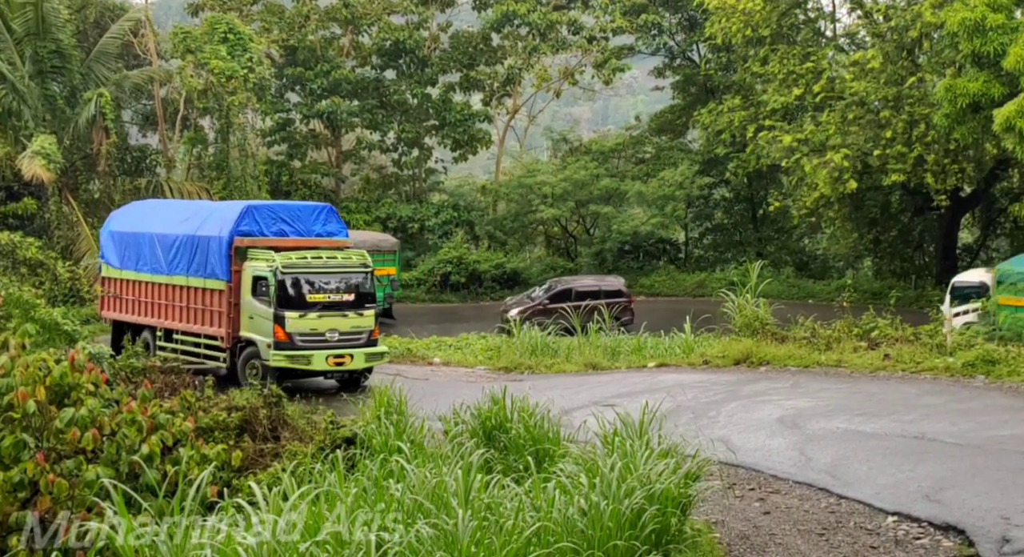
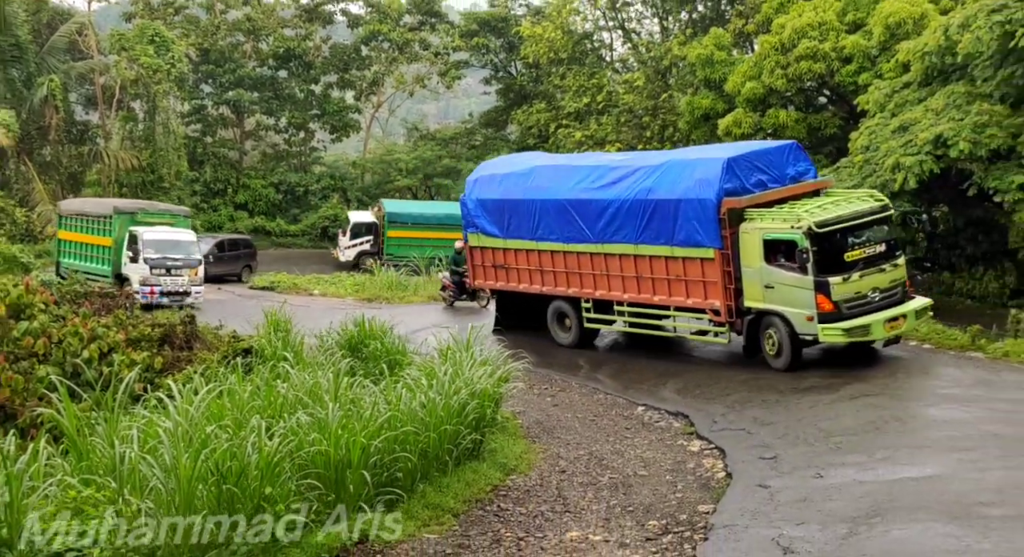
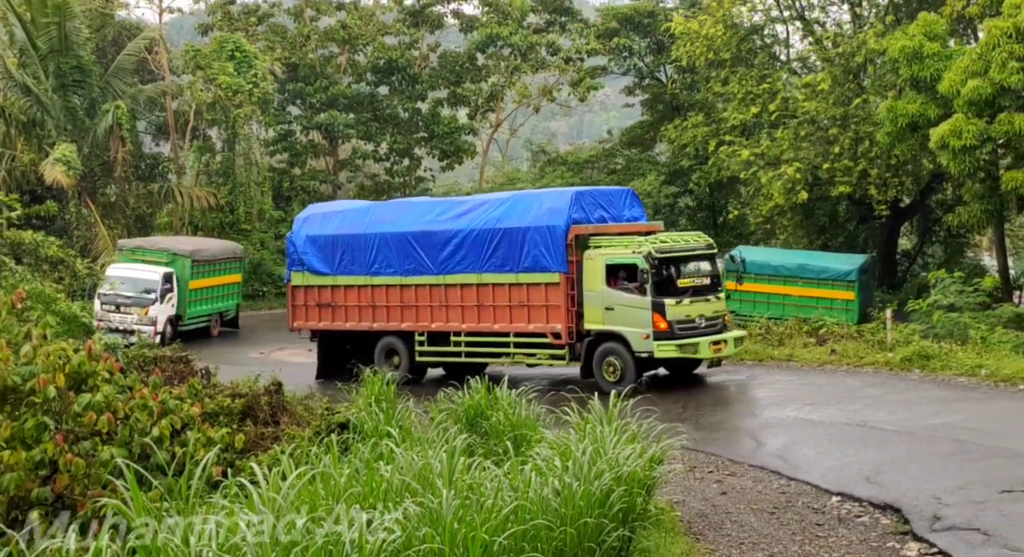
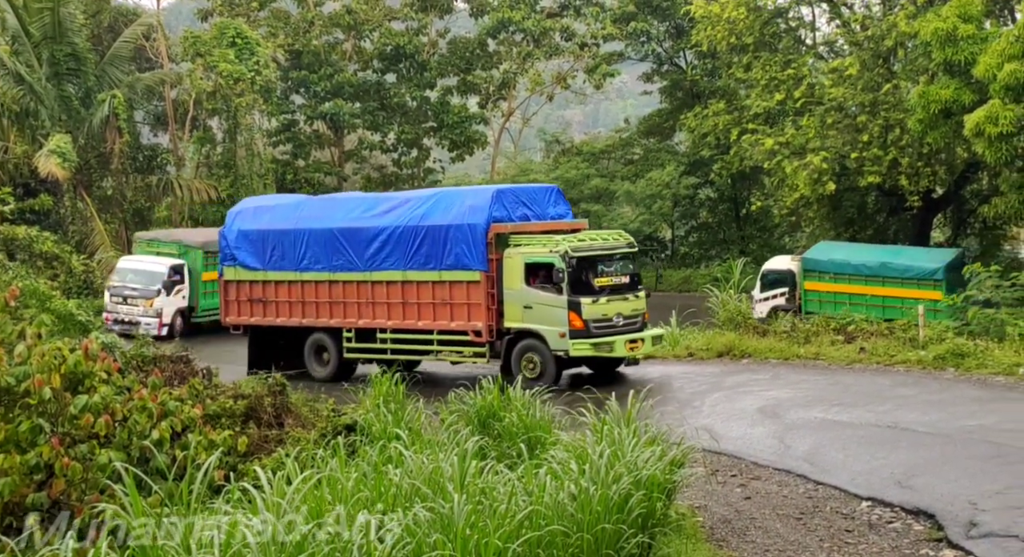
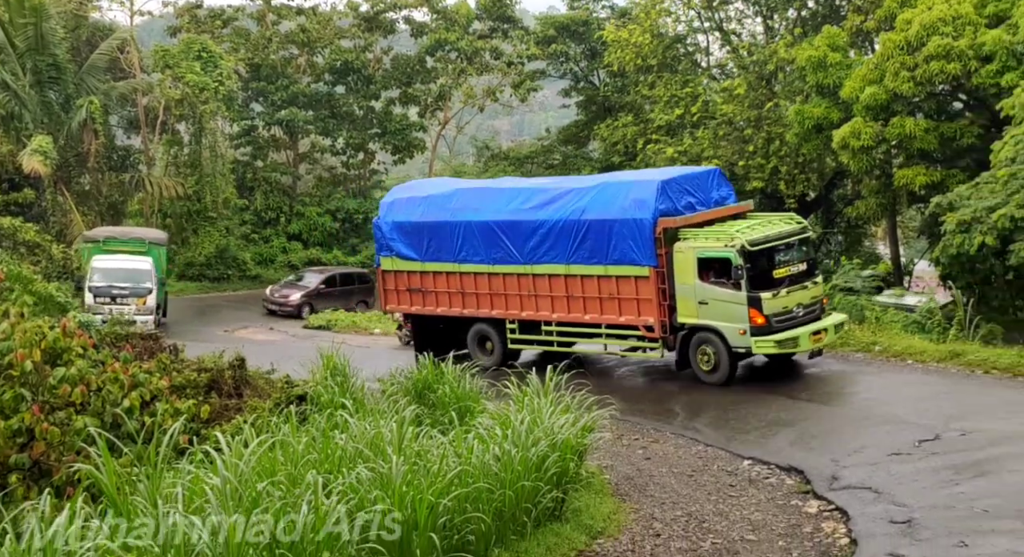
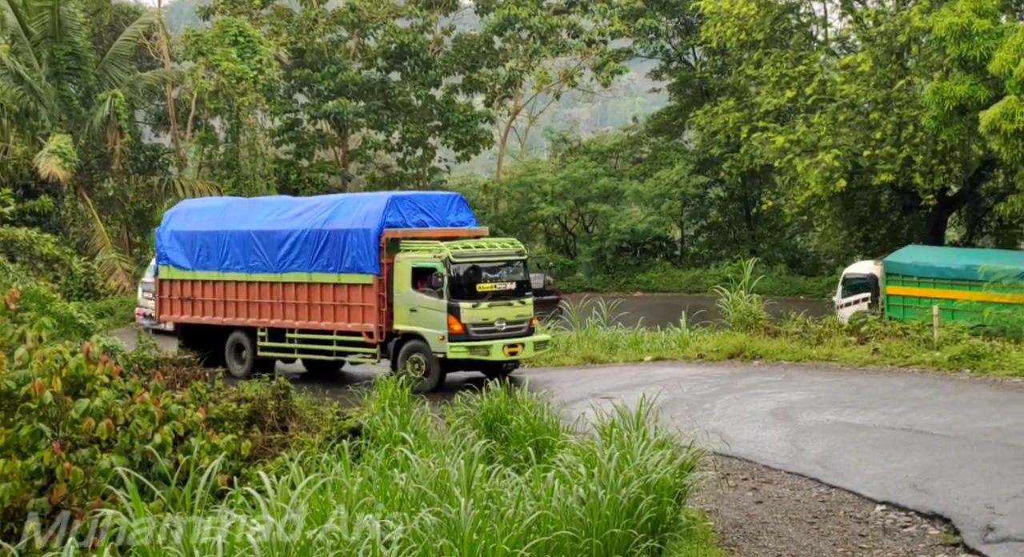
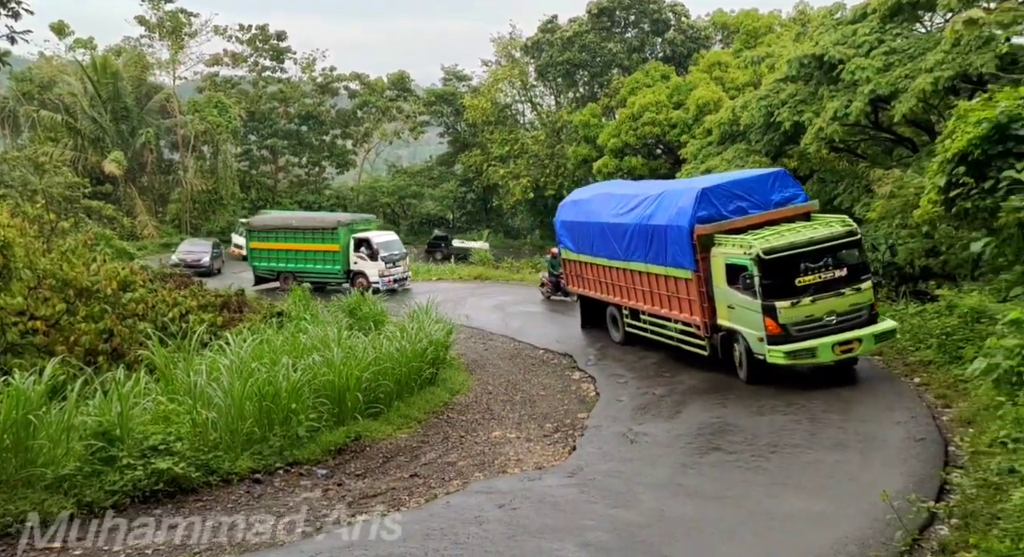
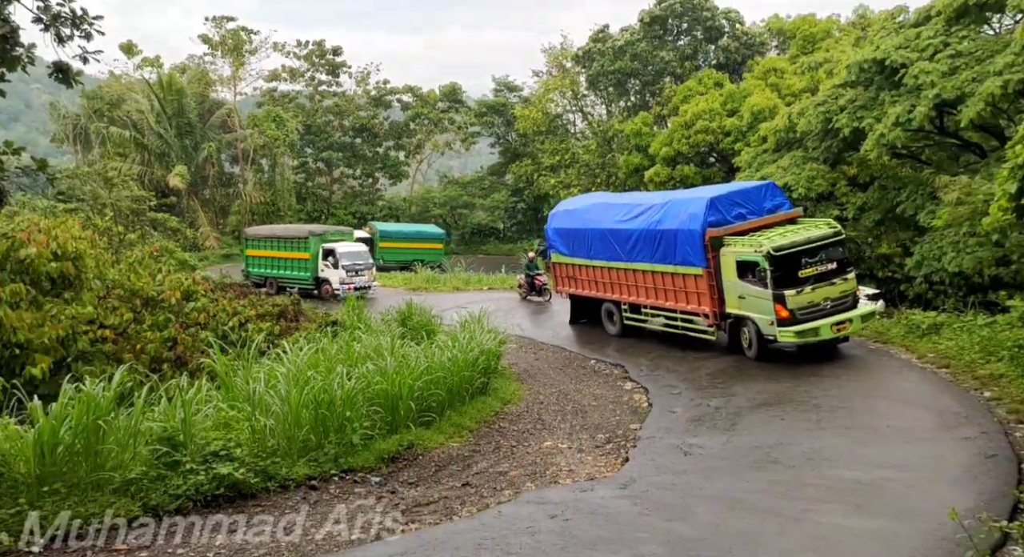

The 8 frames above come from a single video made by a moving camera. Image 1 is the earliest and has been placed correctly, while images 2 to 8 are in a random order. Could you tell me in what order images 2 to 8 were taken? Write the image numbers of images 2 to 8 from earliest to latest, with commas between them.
6, 4, 3, 5, 2, 8, 7
